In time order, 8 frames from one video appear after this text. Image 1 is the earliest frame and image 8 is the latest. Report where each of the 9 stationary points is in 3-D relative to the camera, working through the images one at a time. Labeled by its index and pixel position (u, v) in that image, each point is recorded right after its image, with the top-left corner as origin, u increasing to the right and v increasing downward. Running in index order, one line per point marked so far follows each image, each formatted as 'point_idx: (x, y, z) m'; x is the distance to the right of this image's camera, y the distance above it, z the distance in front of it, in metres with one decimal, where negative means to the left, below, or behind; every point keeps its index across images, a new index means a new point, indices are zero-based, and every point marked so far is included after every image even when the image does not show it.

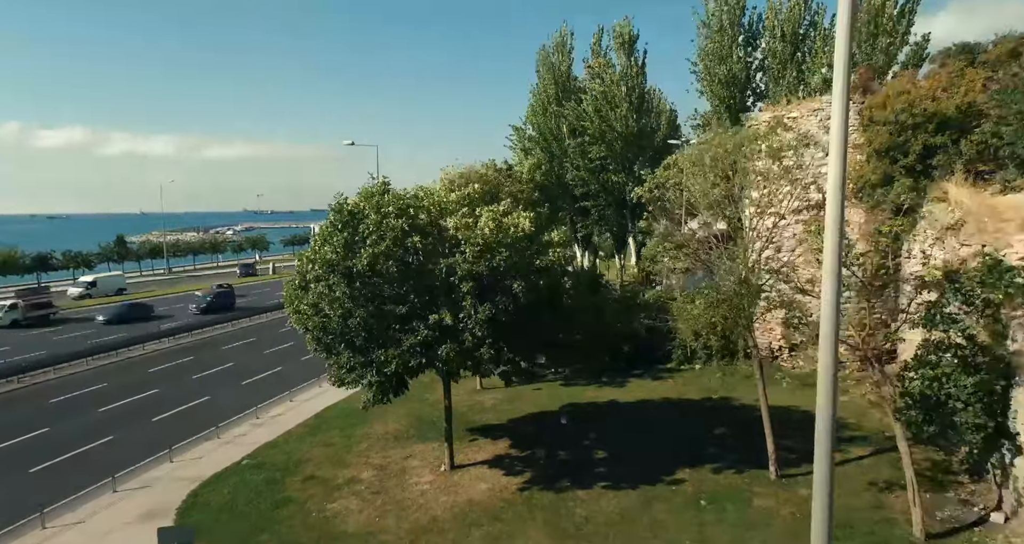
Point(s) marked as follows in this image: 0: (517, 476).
0: (+0.1, -4.8, +16.7) m
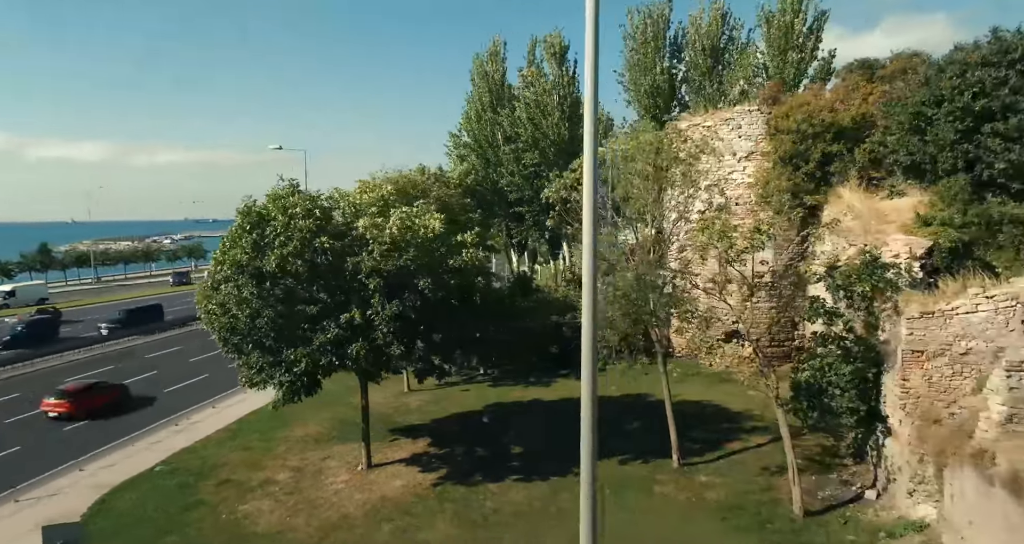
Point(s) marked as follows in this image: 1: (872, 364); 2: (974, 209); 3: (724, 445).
0: (-1.9, -4.8, +17.0) m
1: (+7.5, -1.9, +14.7) m
2: (+11.7, +1.6, +17.7) m
3: (+5.7, -4.6, +18.6) m
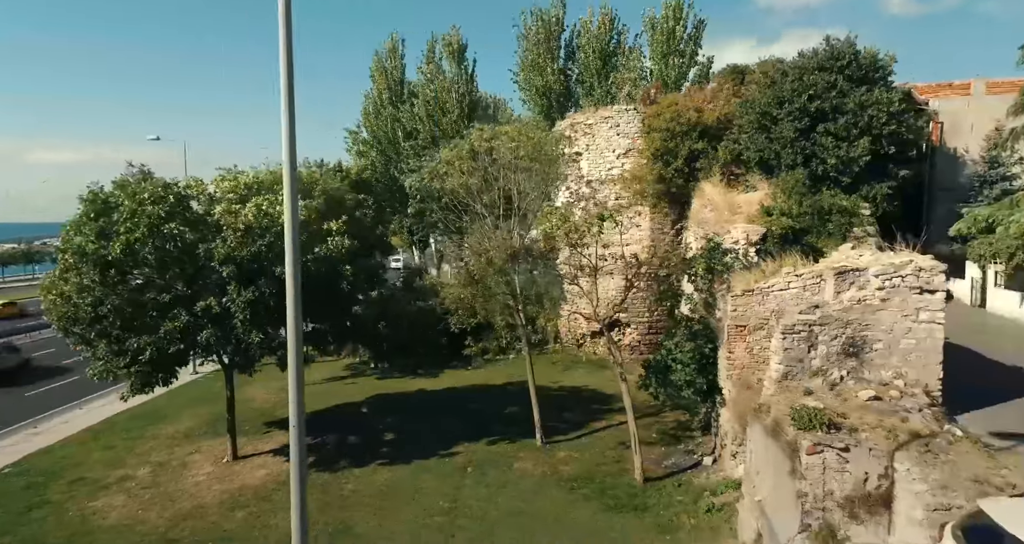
0: (-5.2, -4.6, +17.1) m
1: (+4.5, -1.6, +15.9) m
2: (+8.2, +2.0, +19.4) m
3: (+2.2, -4.3, +19.5) m
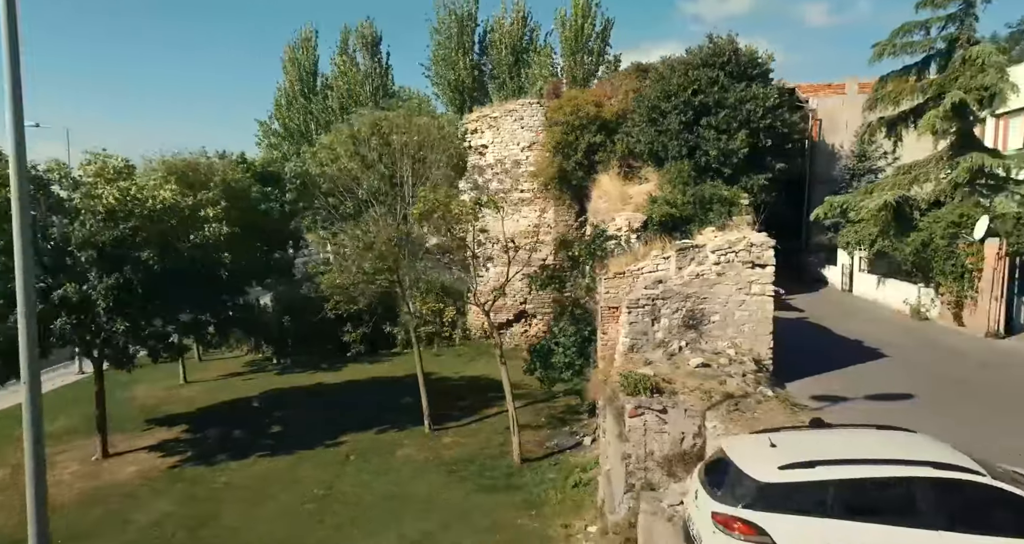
0: (-7.9, -4.3, +16.5) m
1: (+1.8, -1.2, +16.3) m
2: (+5.1, +2.4, +20.2) m
3: (-0.9, -3.9, +19.7) m
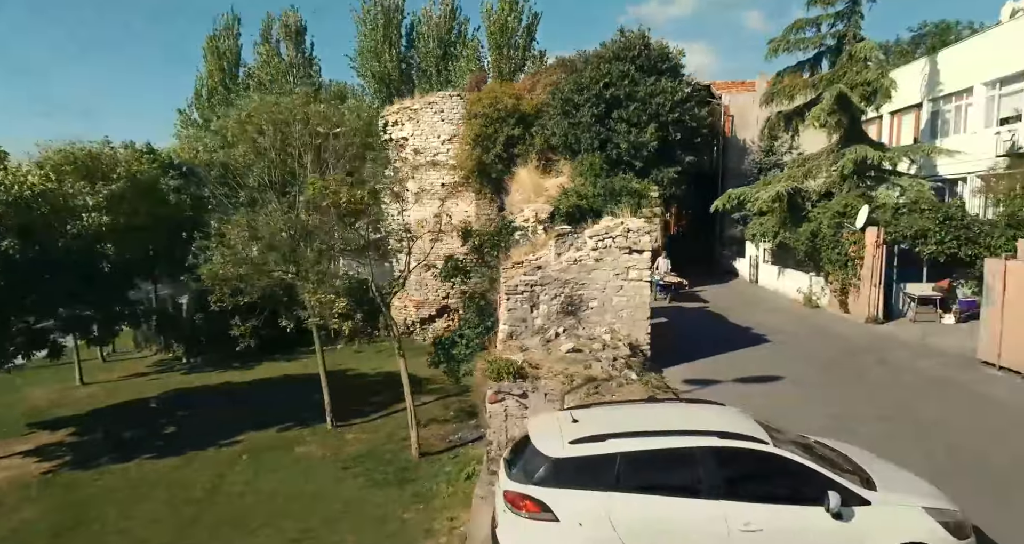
0: (-10.1, -4.1, +15.6) m
1: (-0.5, -1.0, +16.2) m
2: (+2.5, +2.6, +20.3) m
3: (-3.4, -3.7, +19.4) m
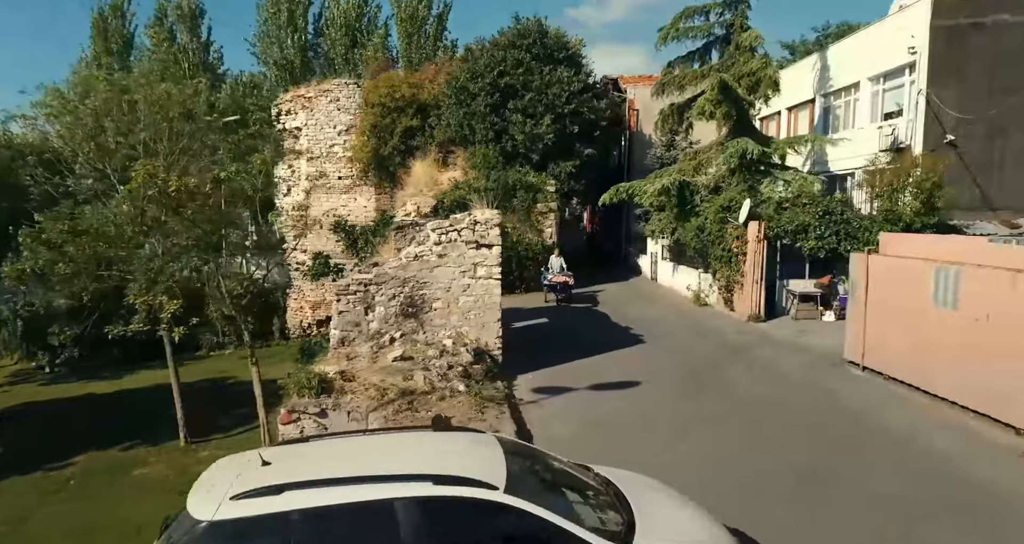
0: (-12.7, -4.1, +13.5) m
1: (-3.1, -1.0, +15.0) m
2: (-0.6, +2.7, +19.3) m
3: (-6.3, -3.7, +17.9) m
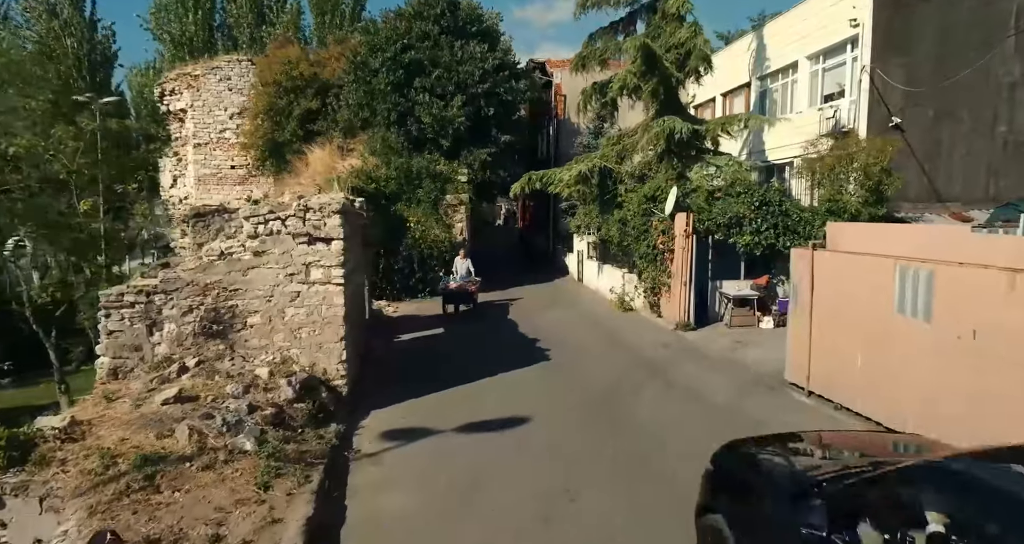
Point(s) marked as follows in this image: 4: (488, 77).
0: (-14.5, -4.2, +10.3) m
1: (-5.1, -1.0, +12.5) m
2: (-2.9, +2.7, +17.0) m
3: (-8.4, -3.7, +15.1) m
4: (-0.6, +5.1, +18.3) m
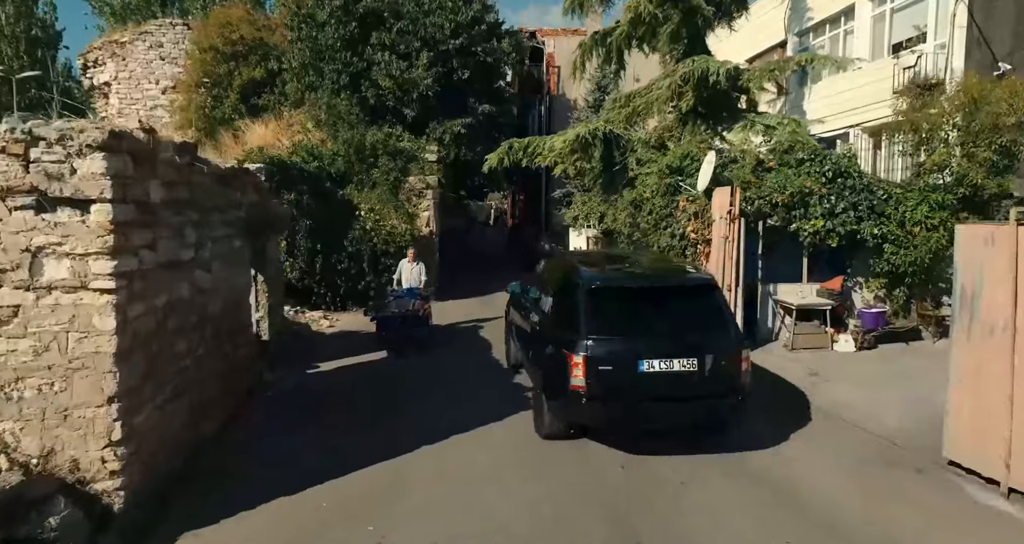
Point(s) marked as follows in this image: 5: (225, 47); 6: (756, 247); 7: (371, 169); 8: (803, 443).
0: (-14.8, -4.2, +6.8) m
1: (-5.4, -1.0, +9.1) m
2: (-3.2, +2.6, +13.7) m
3: (-8.8, -3.8, +11.7) m
4: (-1.0, +5.0, +15.0) m
5: (-7.5, +5.9, +18.6) m
6: (+2.9, +0.3, +8.3) m
7: (-2.7, +2.0, +13.4) m
8: (+2.1, -1.3, +5.0) m
